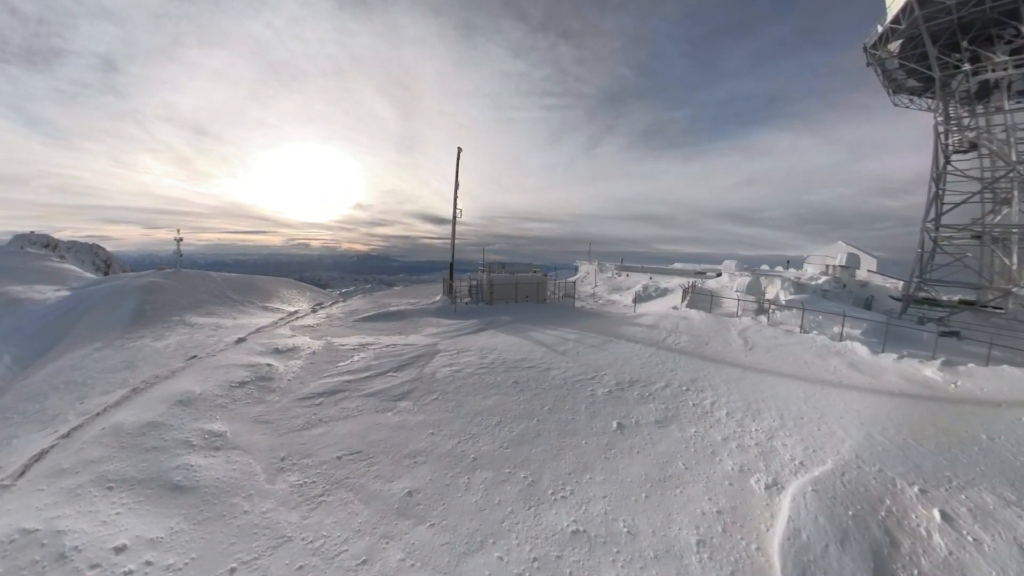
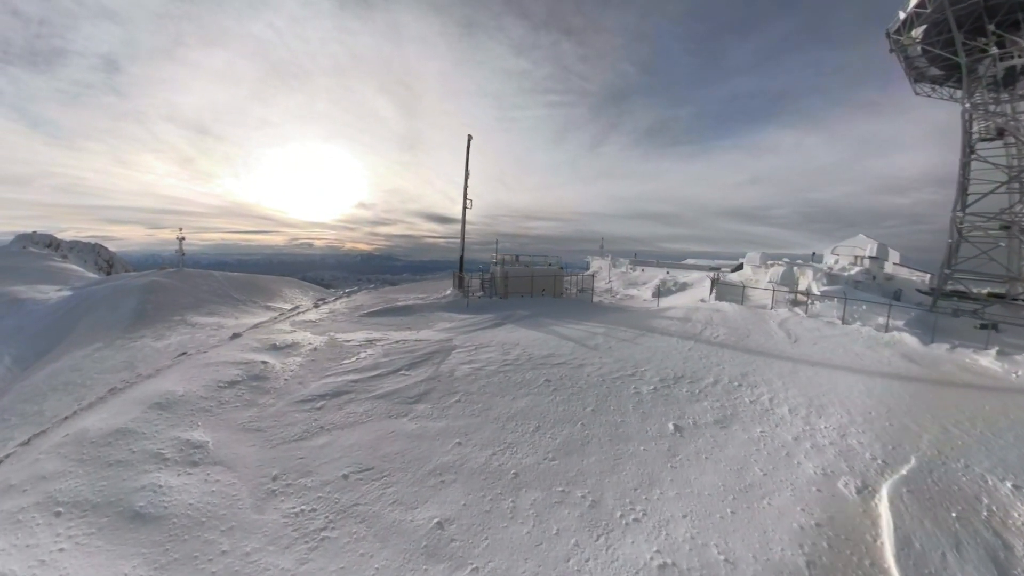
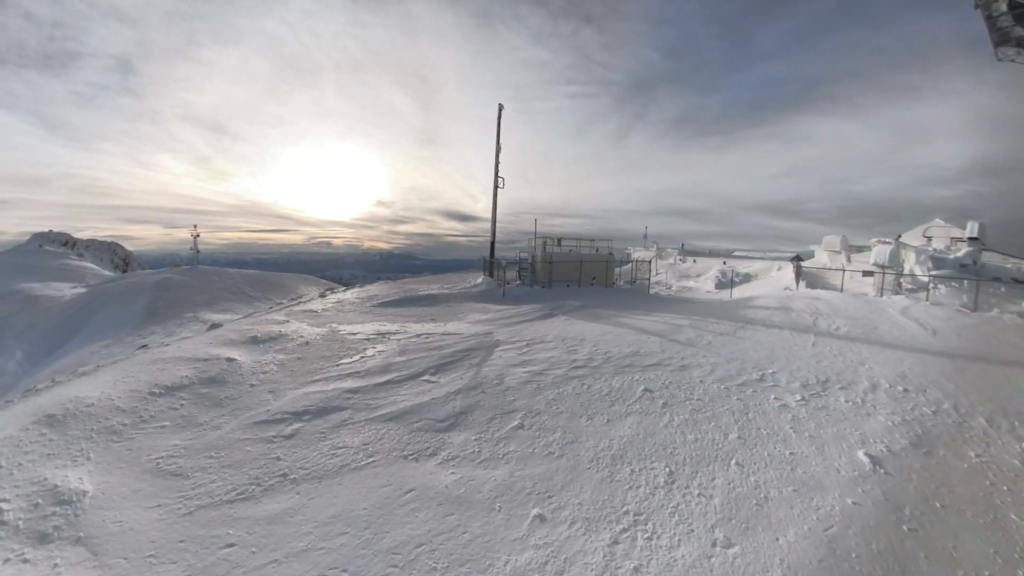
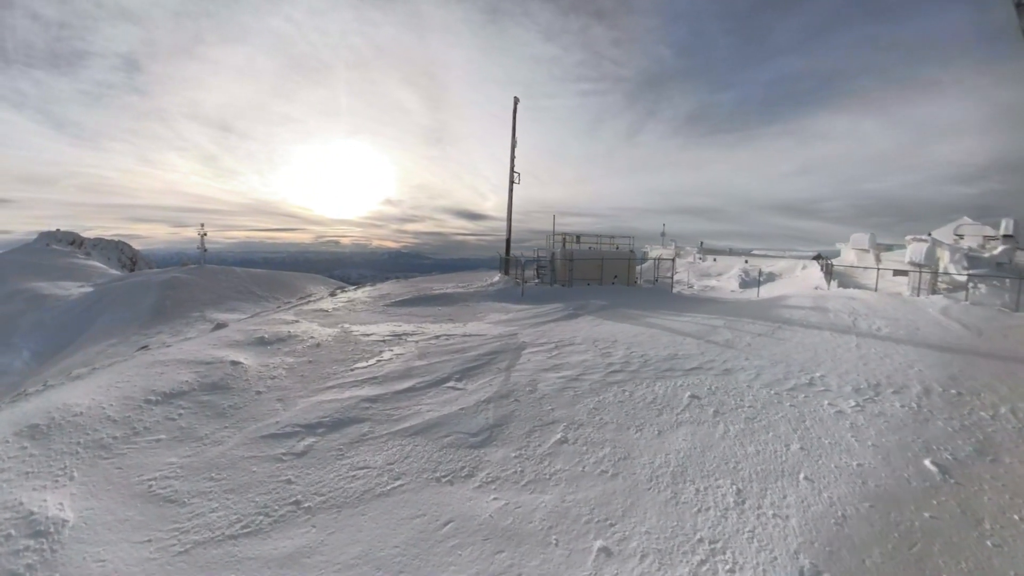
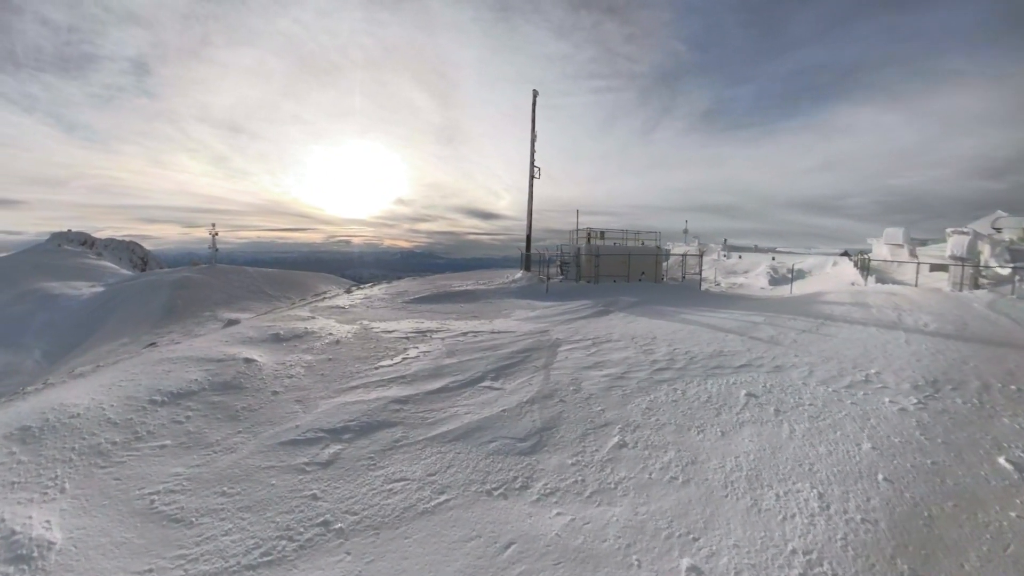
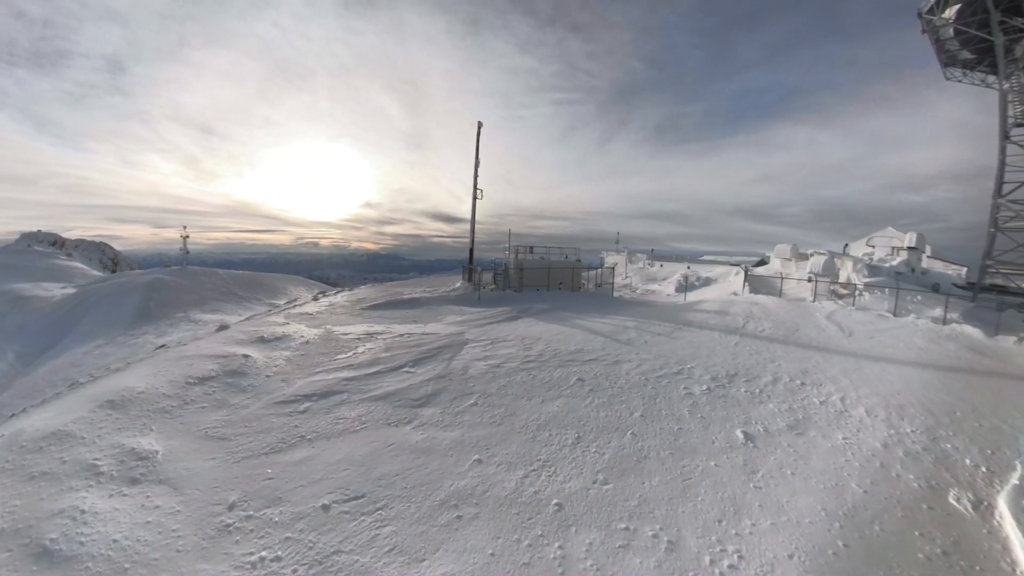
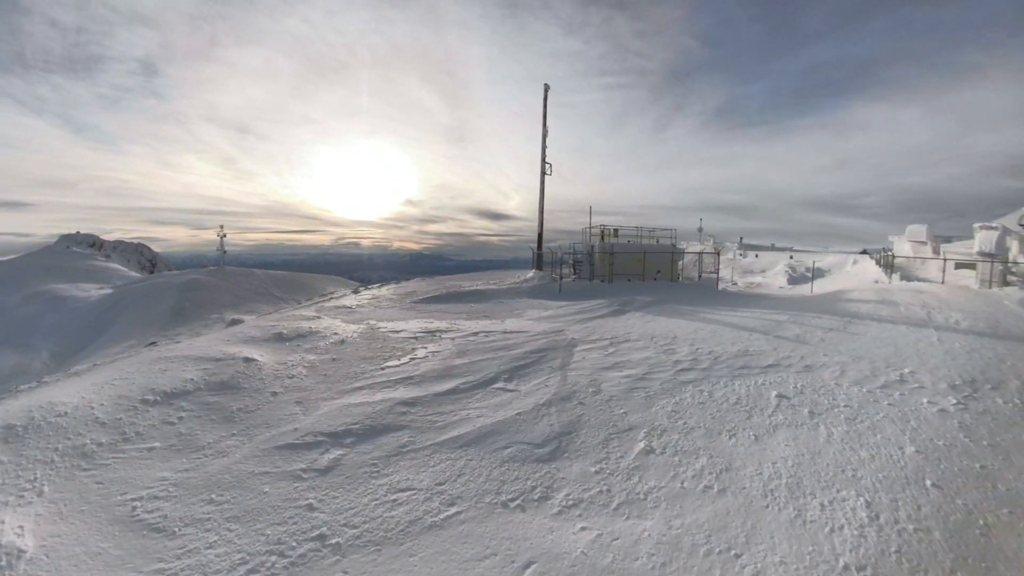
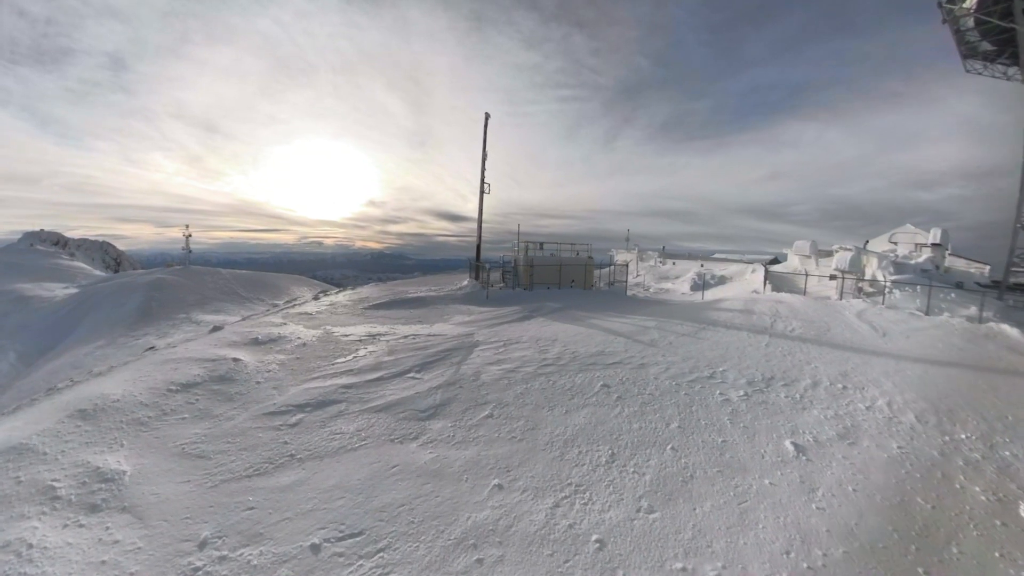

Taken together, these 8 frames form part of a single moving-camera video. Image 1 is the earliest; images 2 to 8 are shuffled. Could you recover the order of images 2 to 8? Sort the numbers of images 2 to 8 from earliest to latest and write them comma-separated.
2, 6, 8, 3, 4, 5, 7
